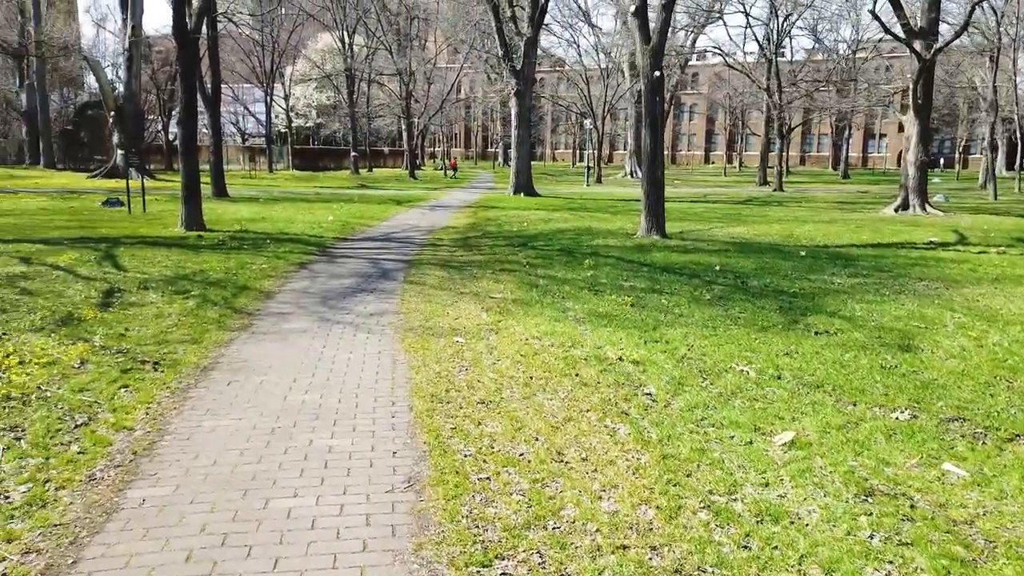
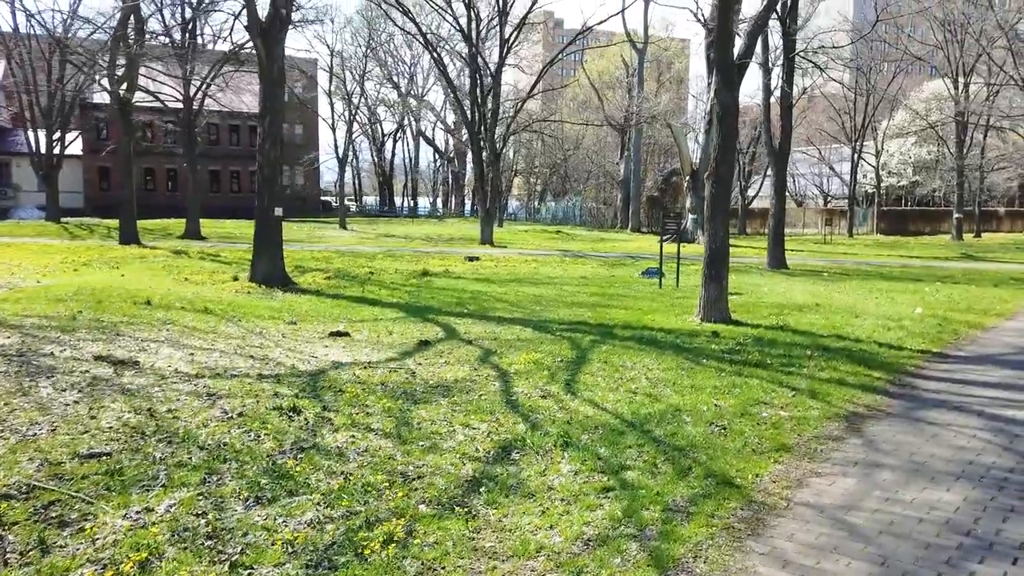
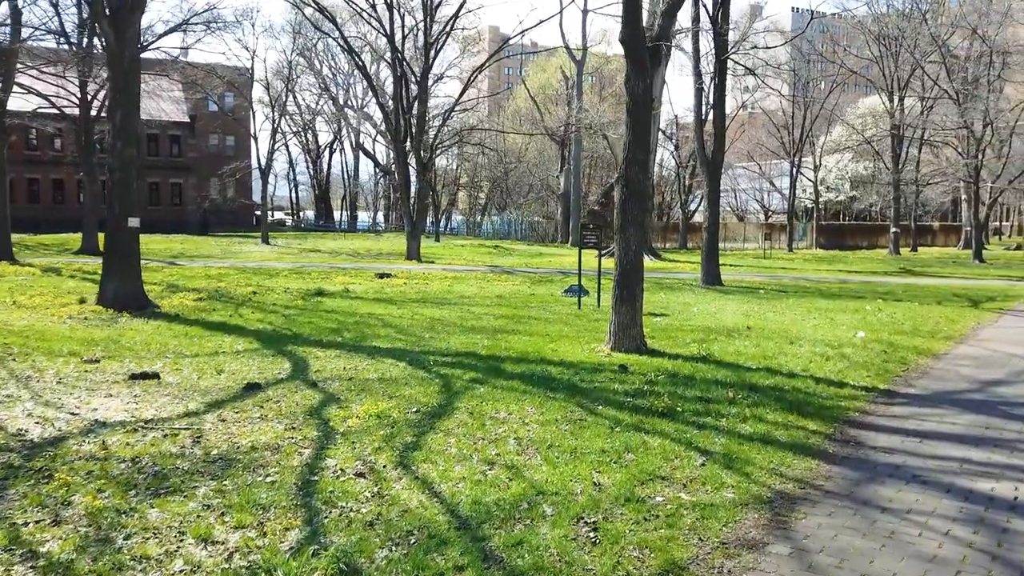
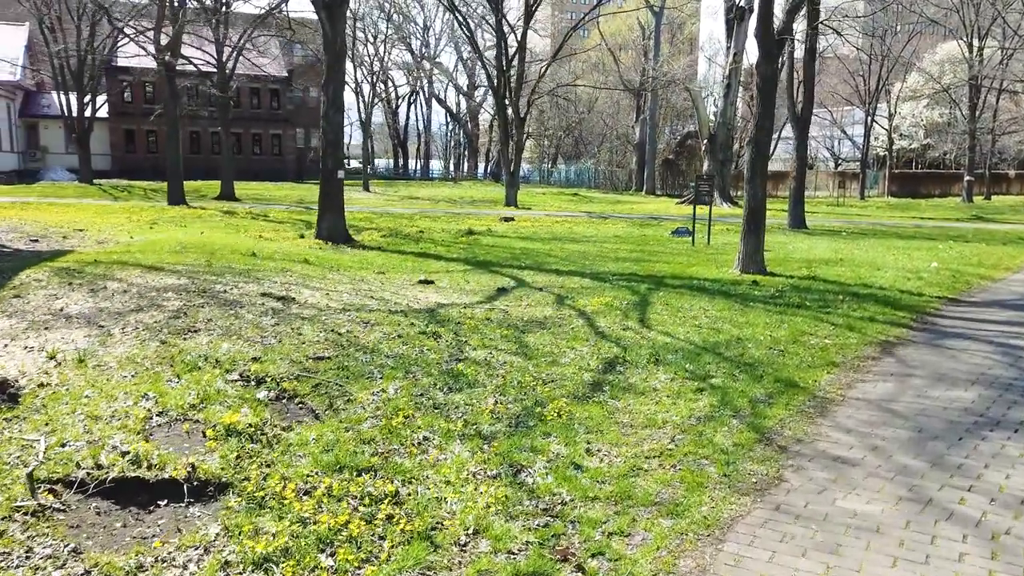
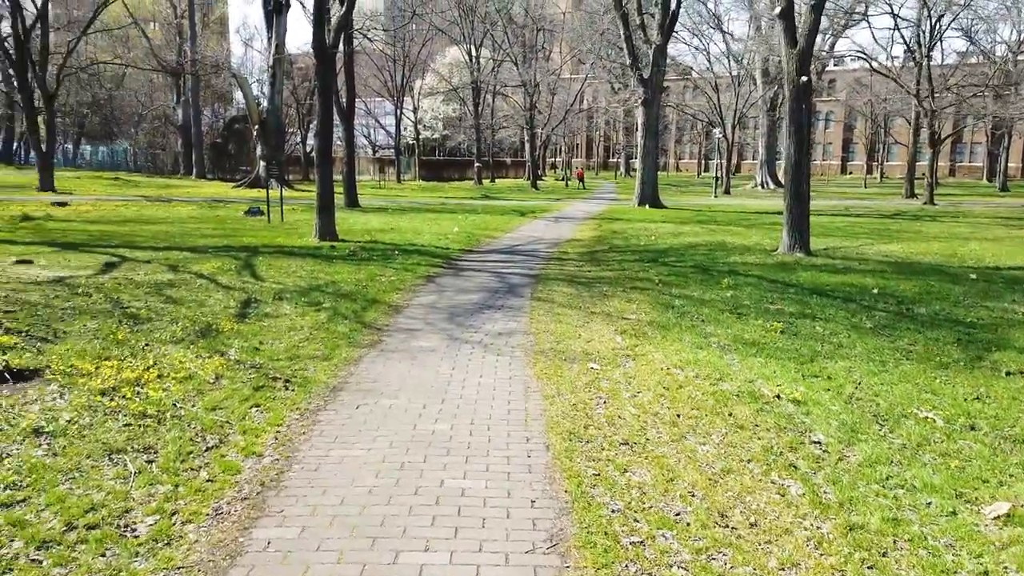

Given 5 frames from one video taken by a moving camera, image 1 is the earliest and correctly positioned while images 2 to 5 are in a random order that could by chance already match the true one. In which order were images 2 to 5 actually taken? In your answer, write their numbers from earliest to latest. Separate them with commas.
5, 4, 2, 3
